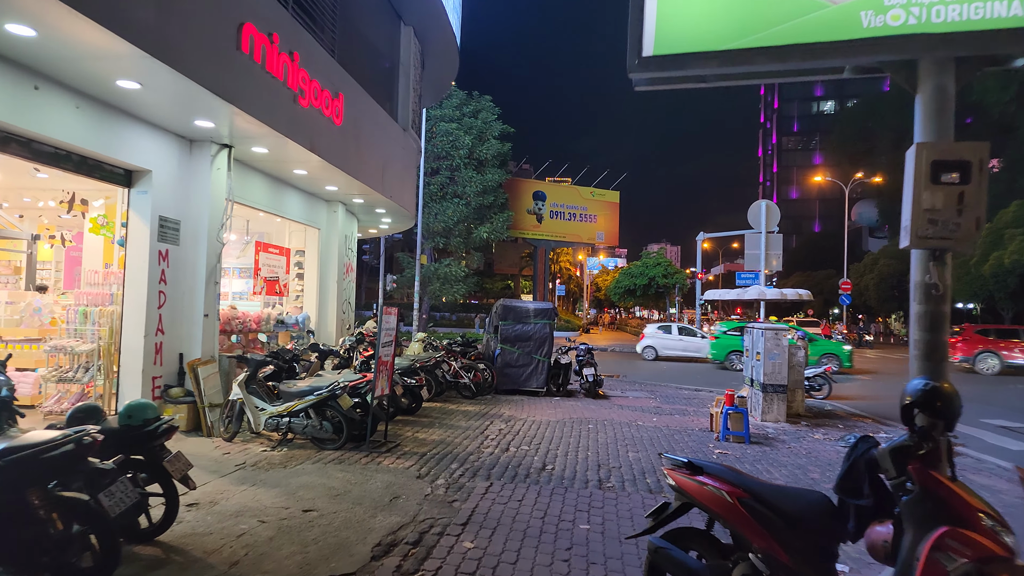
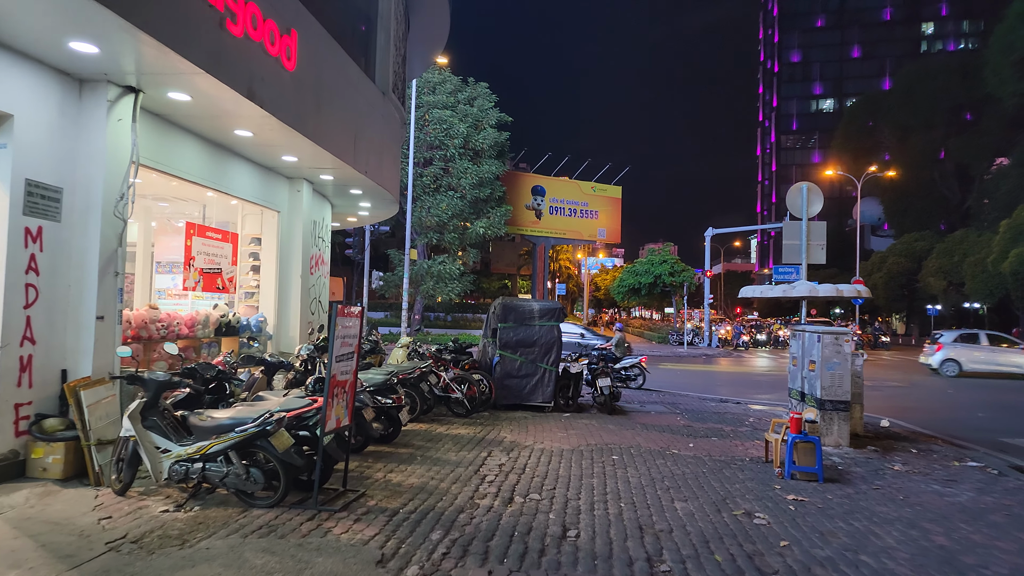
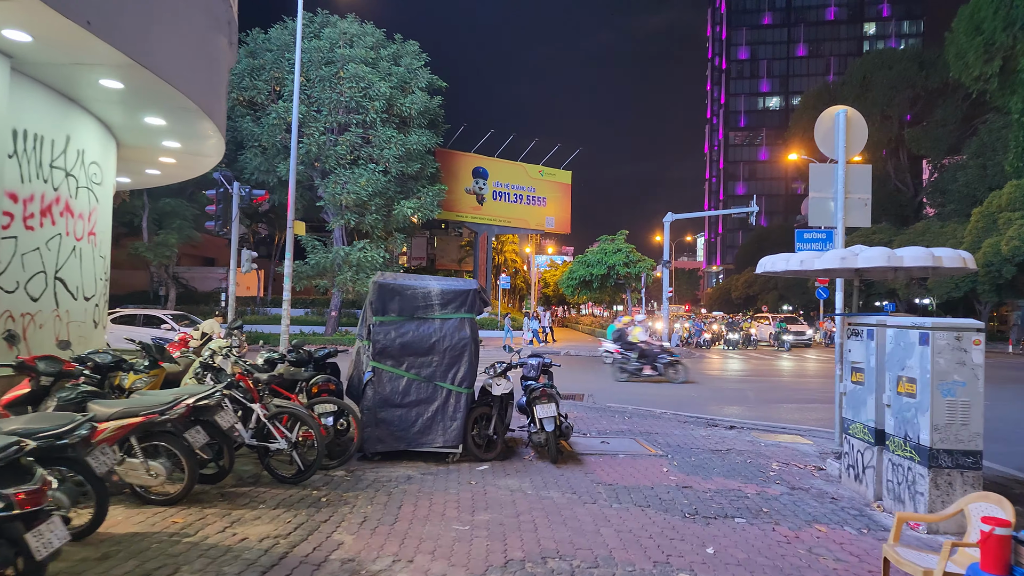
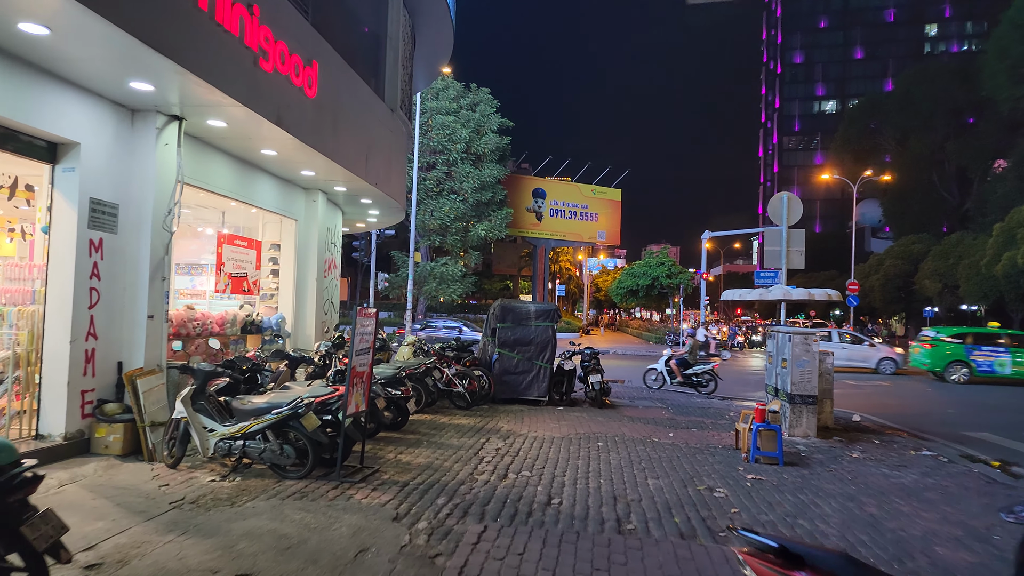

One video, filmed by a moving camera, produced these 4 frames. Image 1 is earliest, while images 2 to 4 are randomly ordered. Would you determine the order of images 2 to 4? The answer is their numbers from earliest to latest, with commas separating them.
4, 2, 3
